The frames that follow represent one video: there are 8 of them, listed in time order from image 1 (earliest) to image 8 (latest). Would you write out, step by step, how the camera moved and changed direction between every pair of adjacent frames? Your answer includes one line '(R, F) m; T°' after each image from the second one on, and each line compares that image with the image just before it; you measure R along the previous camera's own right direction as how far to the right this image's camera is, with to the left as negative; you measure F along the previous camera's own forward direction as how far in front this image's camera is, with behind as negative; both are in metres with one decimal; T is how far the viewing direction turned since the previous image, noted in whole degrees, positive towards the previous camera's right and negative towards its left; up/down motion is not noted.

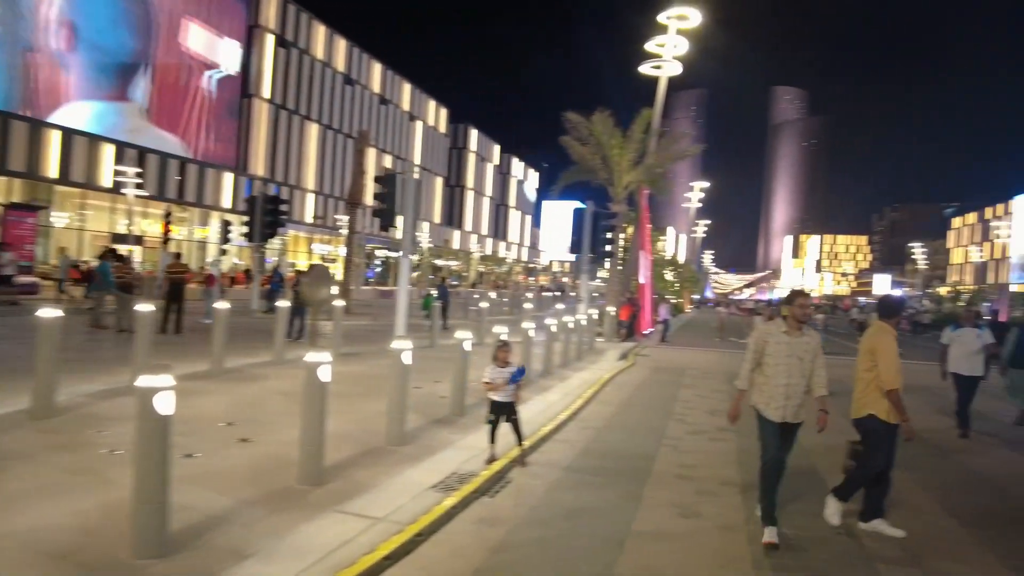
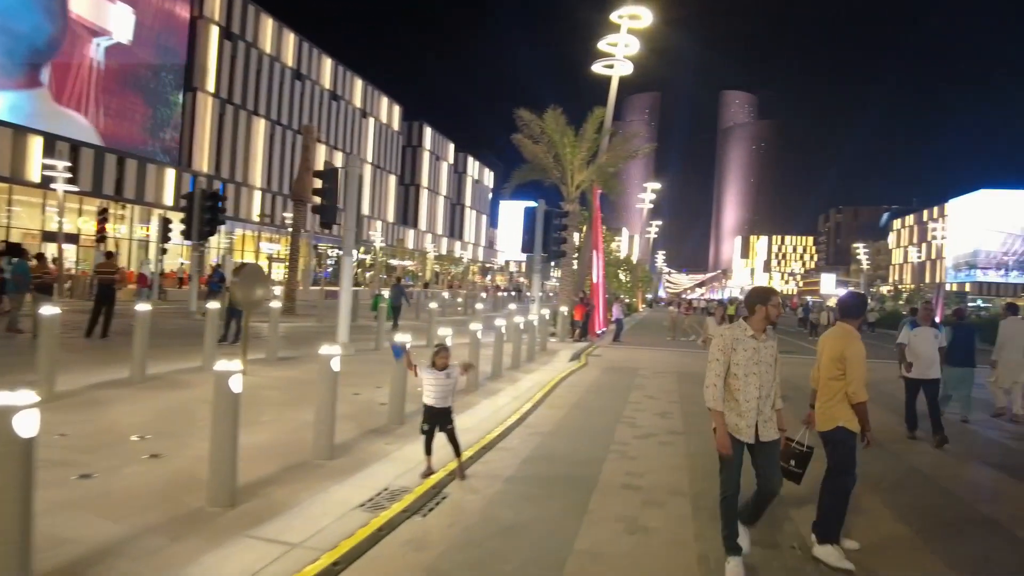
(+0.2, +0.5) m; +4°
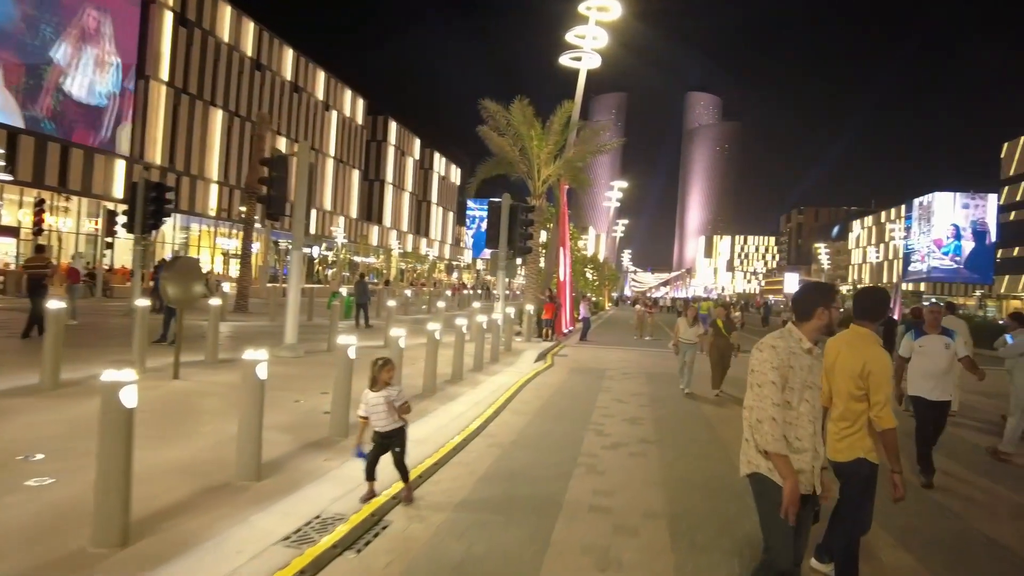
(+0.1, +0.9) m; +3°
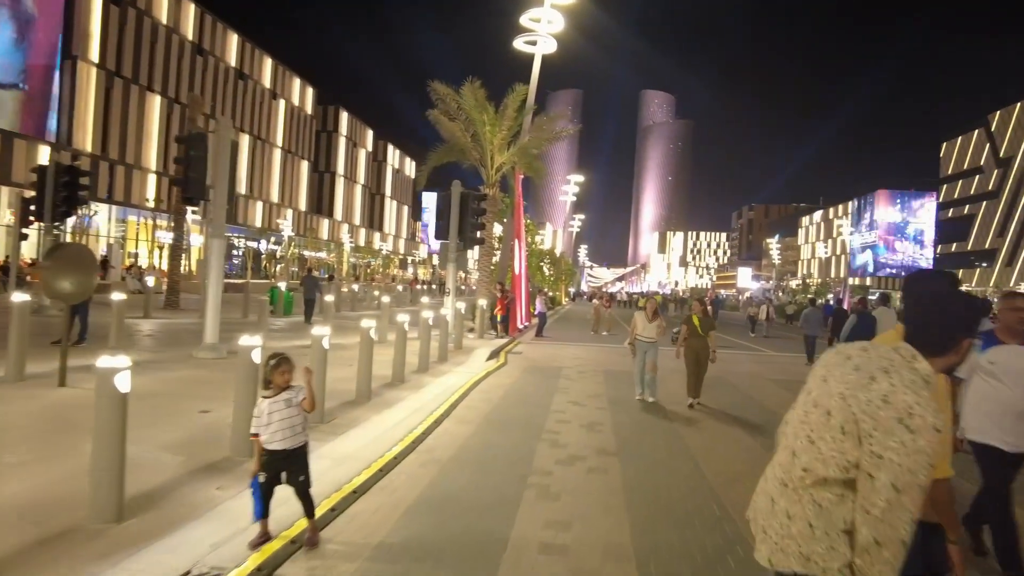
(+0.2, +1.3) m; +4°
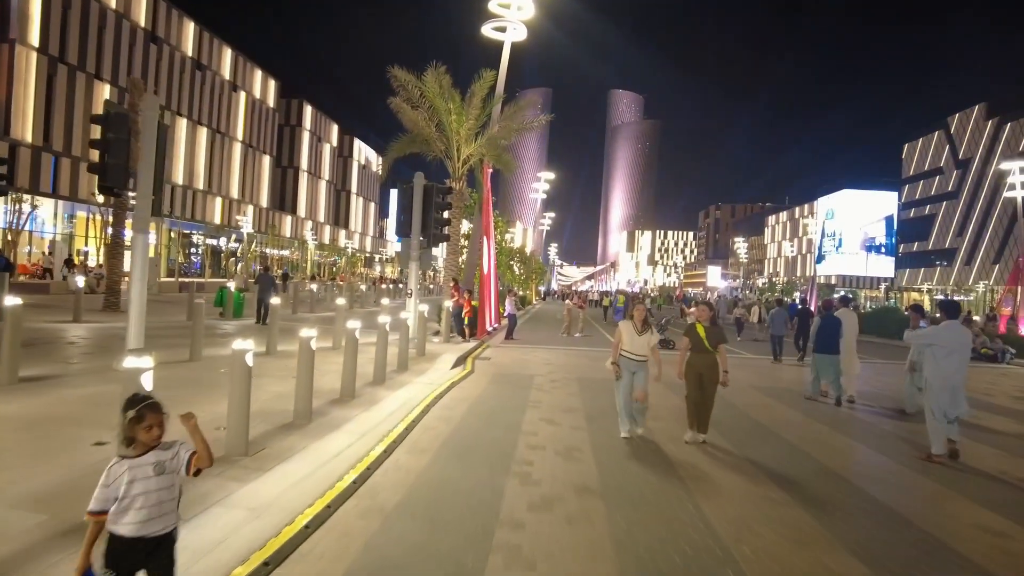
(+0.1, +1.4) m; +3°
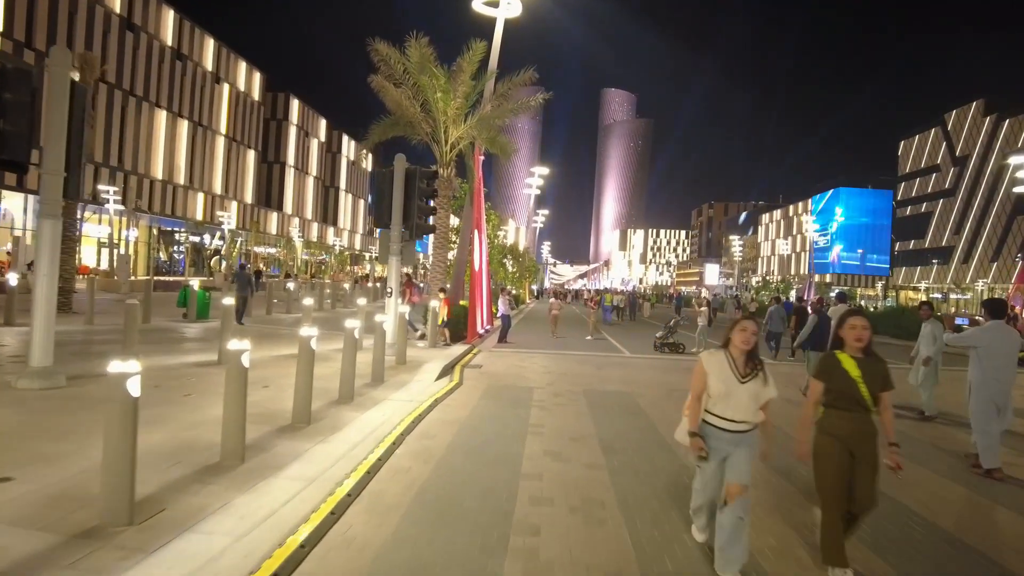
(0.0, +2.2) m; +1°
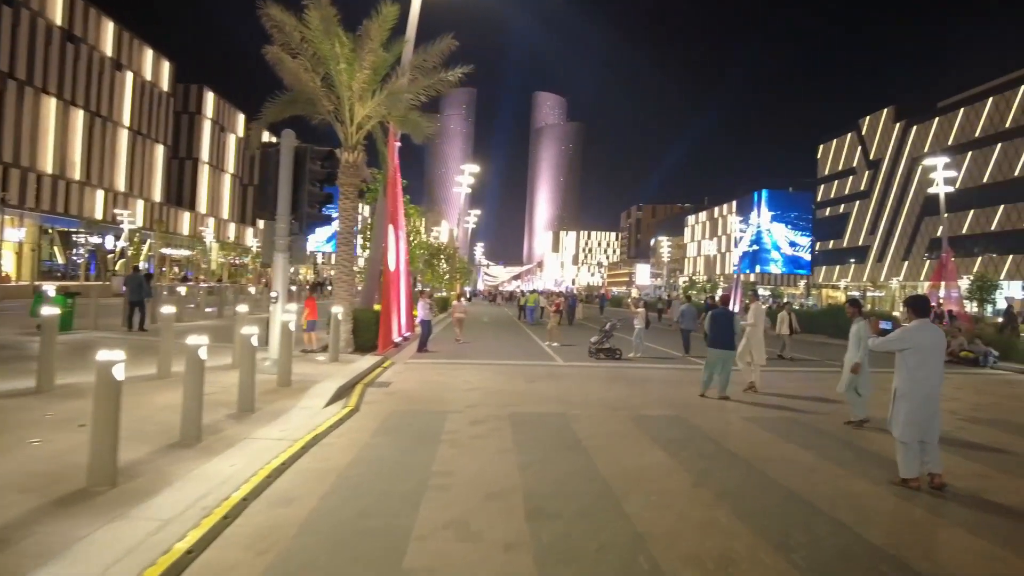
(+0.4, +2.4) m; +6°
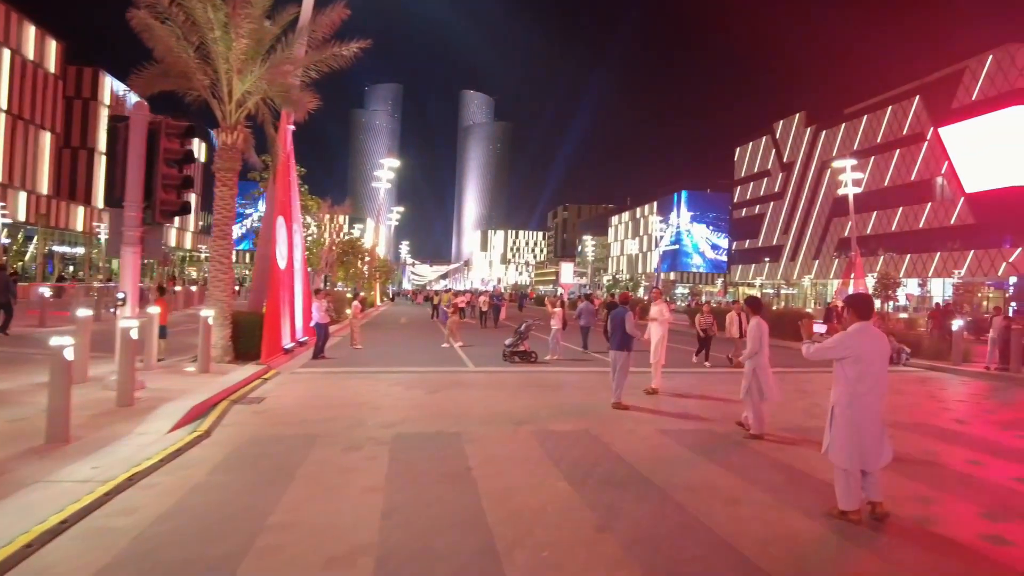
(+0.6, +1.5) m; +6°
